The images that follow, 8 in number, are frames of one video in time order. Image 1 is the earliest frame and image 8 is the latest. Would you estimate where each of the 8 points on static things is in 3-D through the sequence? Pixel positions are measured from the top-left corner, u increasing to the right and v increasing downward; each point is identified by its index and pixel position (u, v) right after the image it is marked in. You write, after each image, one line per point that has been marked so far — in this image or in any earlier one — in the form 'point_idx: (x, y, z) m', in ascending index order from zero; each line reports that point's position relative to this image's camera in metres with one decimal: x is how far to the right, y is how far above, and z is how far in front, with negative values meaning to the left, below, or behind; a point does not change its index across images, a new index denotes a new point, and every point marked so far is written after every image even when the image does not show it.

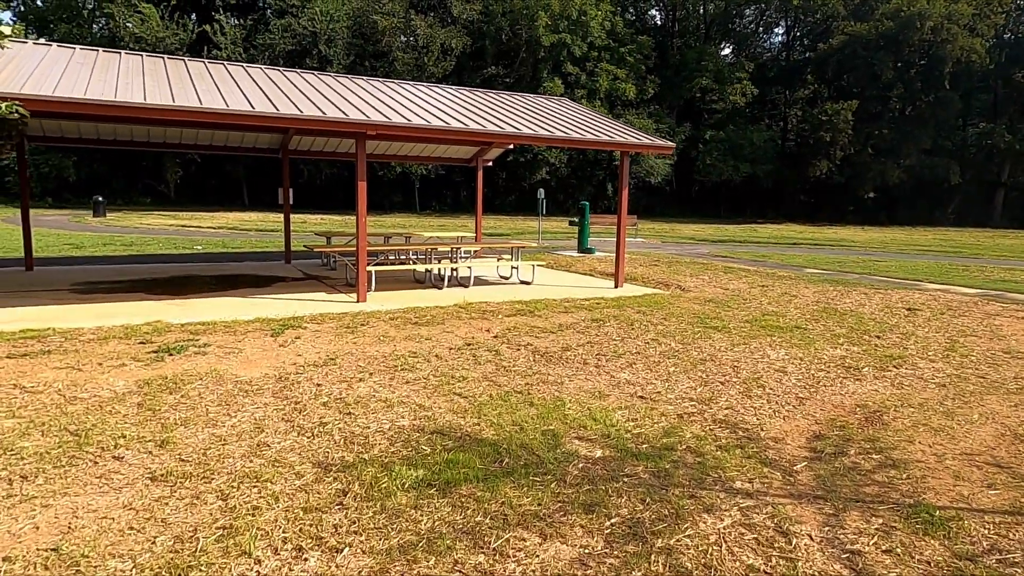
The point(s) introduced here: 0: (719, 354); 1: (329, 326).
0: (+1.8, -0.6, +5.9) m
1: (-1.9, -0.4, +6.7) m
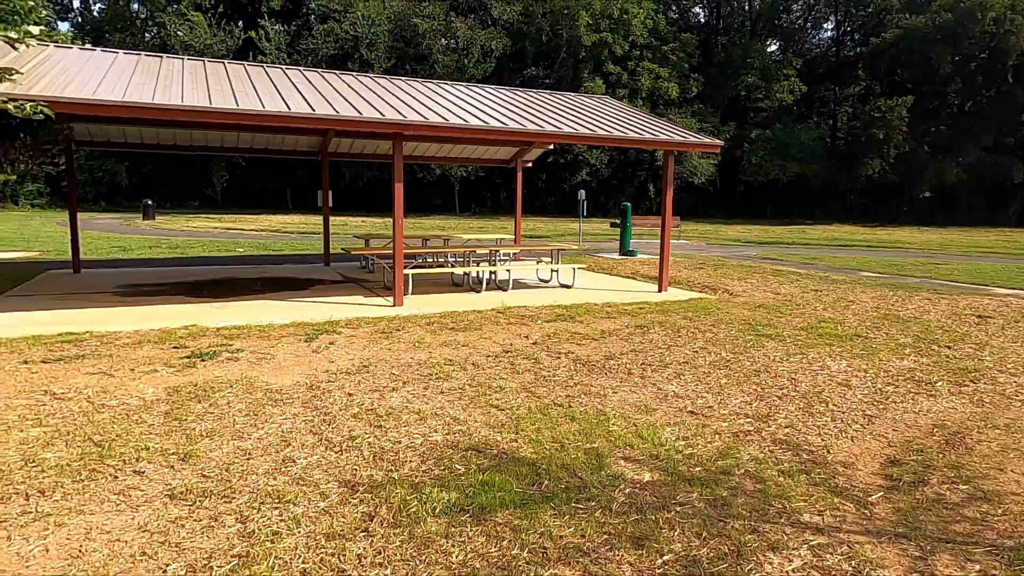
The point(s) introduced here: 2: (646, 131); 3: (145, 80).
0: (+2.2, -0.6, +5.5) m
1: (-1.5, -0.4, +6.5) m
2: (+2.1, +2.4, +10.2) m
3: (-4.4, +2.5, +8.0) m
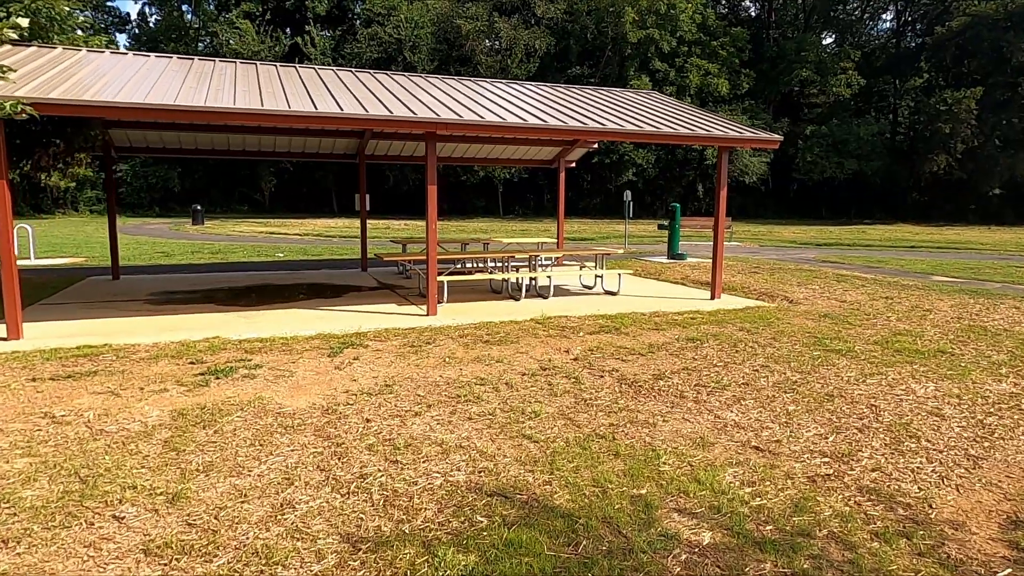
0: (+2.5, -0.7, +4.8) m
1: (-1.1, -0.5, +6.1) m
2: (+2.7, +2.3, +9.5) m
3: (-4.0, +2.4, +7.8) m
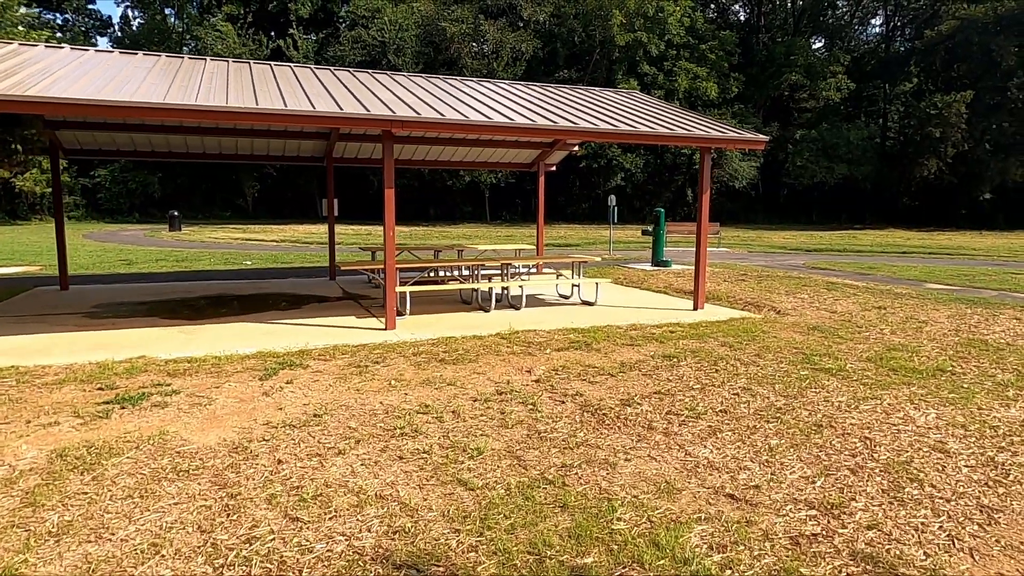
0: (+2.1, -0.8, +4.3) m
1: (-1.5, -0.6, +5.5) m
2: (+2.3, +2.2, +8.9) m
3: (-4.4, +2.3, +7.1) m
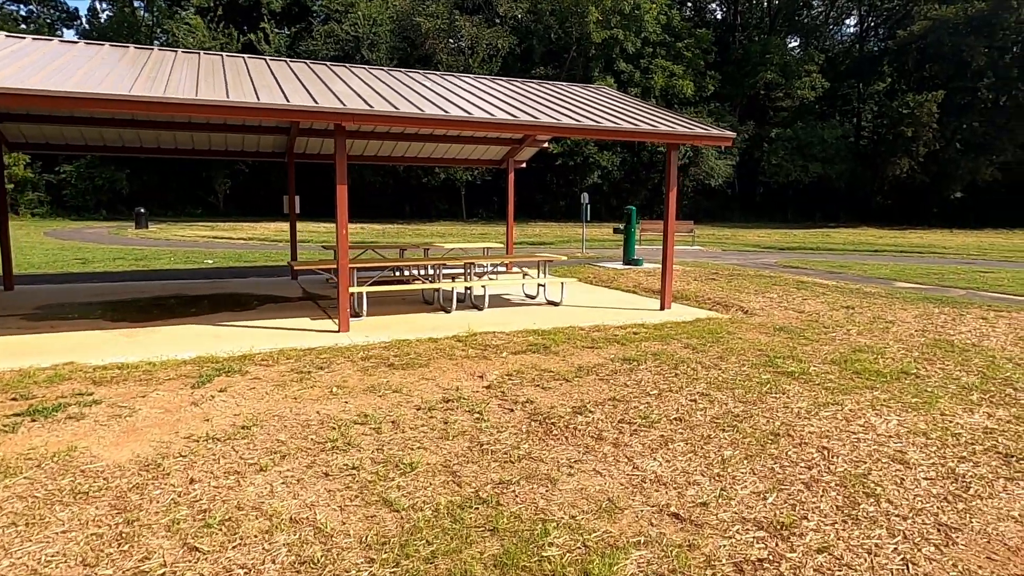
0: (+1.8, -0.8, +4.1) m
1: (-1.9, -0.7, +5.2) m
2: (+1.8, +2.2, +8.7) m
3: (-4.8, +2.3, +6.8) m
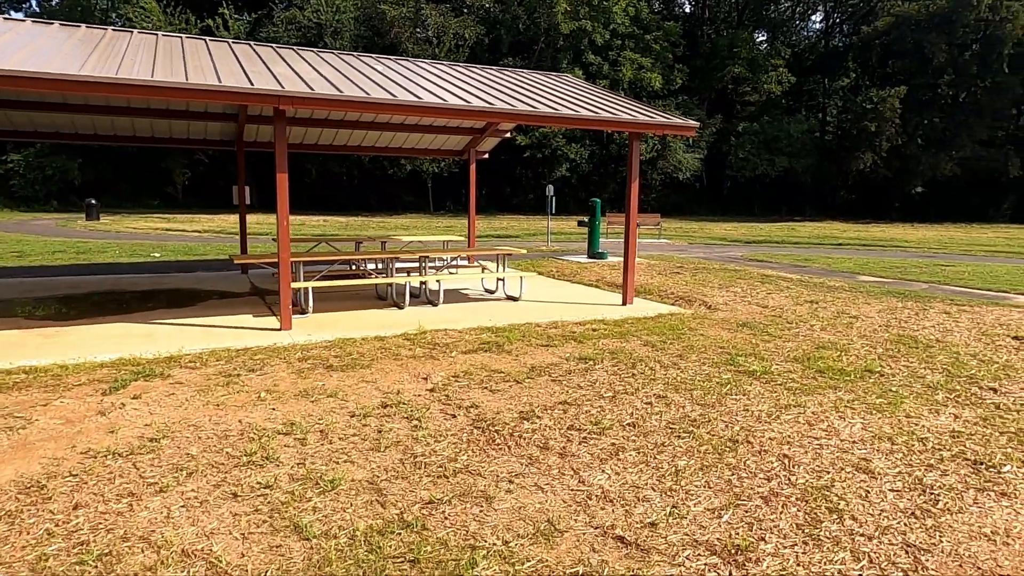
0: (+1.4, -0.8, +3.8) m
1: (-2.2, -0.6, +4.8) m
2: (+1.2, +2.3, +8.5) m
3: (-5.3, +2.3, +6.2) m
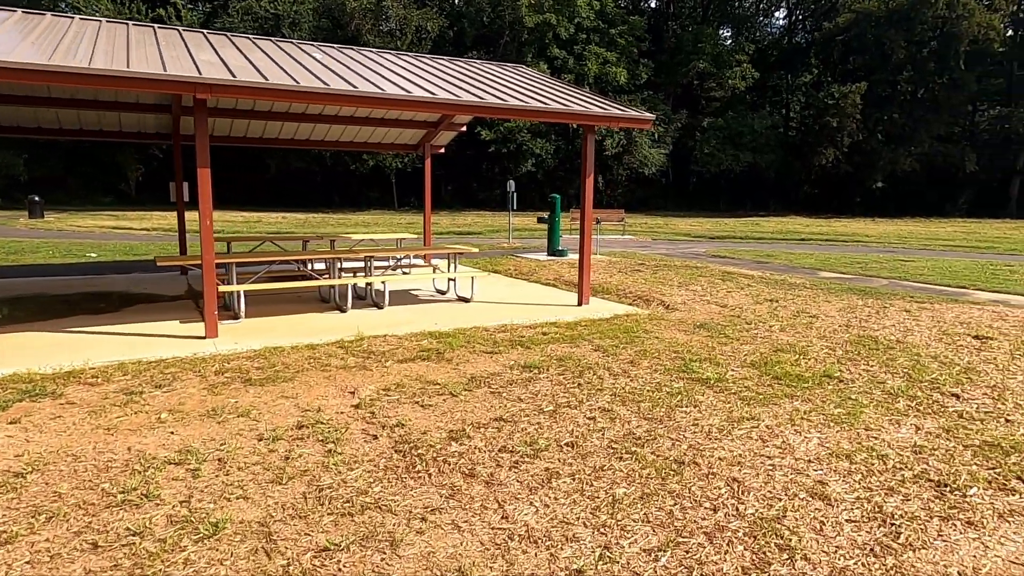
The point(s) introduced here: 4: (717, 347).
0: (+1.0, -0.8, +3.5) m
1: (-2.7, -0.7, +4.3) m
2: (+0.6, +2.3, +8.1) m
3: (-5.8, +2.3, +5.5) m
4: (+1.8, -0.5, +5.8) m
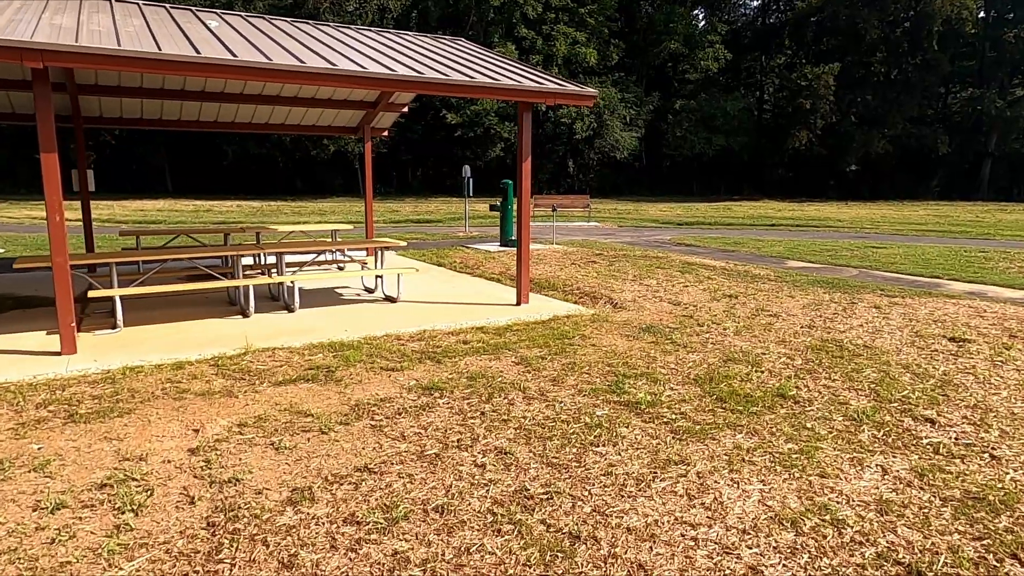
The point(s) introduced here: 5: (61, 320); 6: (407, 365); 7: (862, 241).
0: (+0.4, -0.9, +2.7) m
1: (-3.3, -0.8, +3.4) m
2: (-0.1, +2.3, +7.2) m
3: (-6.5, +2.2, +4.5) m
4: (+1.1, -0.5, +5.0) m
5: (-3.5, -0.2, +5.1) m
6: (-0.7, -0.5, +4.8) m
7: (+7.4, +1.0, +13.9) m
